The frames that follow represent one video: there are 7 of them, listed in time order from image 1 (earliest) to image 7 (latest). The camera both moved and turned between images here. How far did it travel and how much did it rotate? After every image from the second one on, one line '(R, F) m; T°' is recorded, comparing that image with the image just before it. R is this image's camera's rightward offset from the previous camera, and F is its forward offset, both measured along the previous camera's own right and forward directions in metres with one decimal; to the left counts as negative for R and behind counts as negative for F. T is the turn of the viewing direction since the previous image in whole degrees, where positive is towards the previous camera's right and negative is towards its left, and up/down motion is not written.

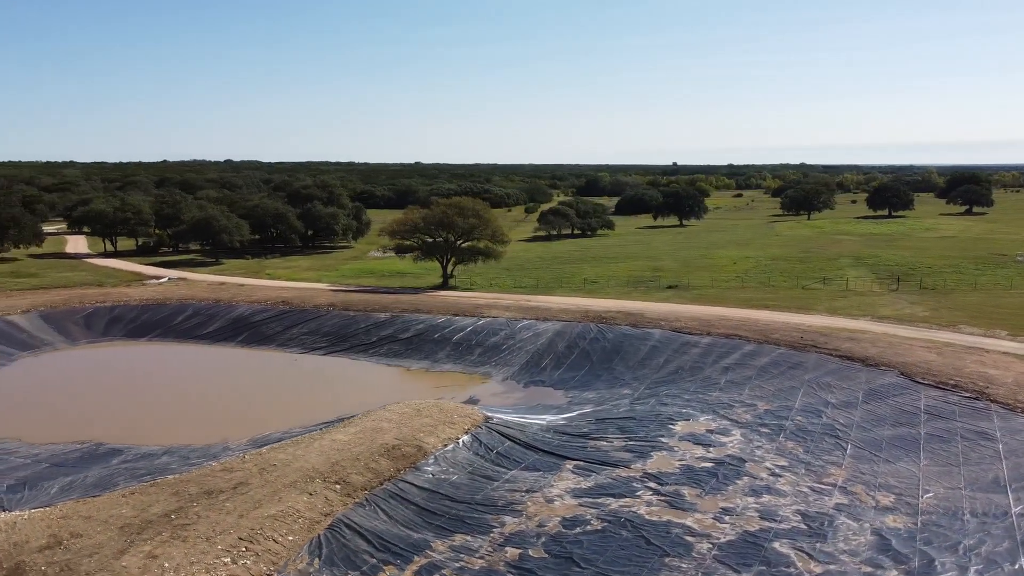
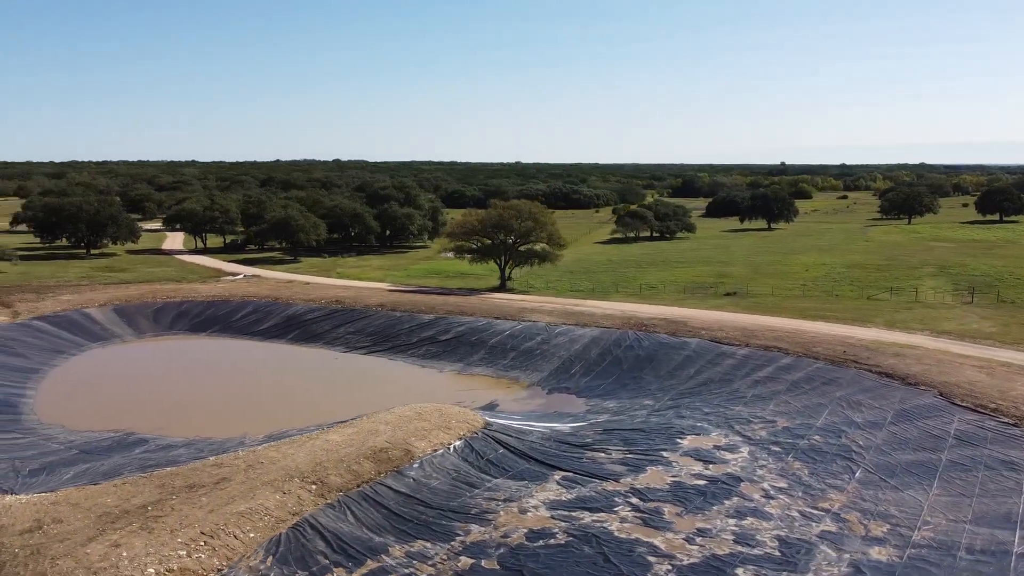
(+2.3, +0.2) m; -7°
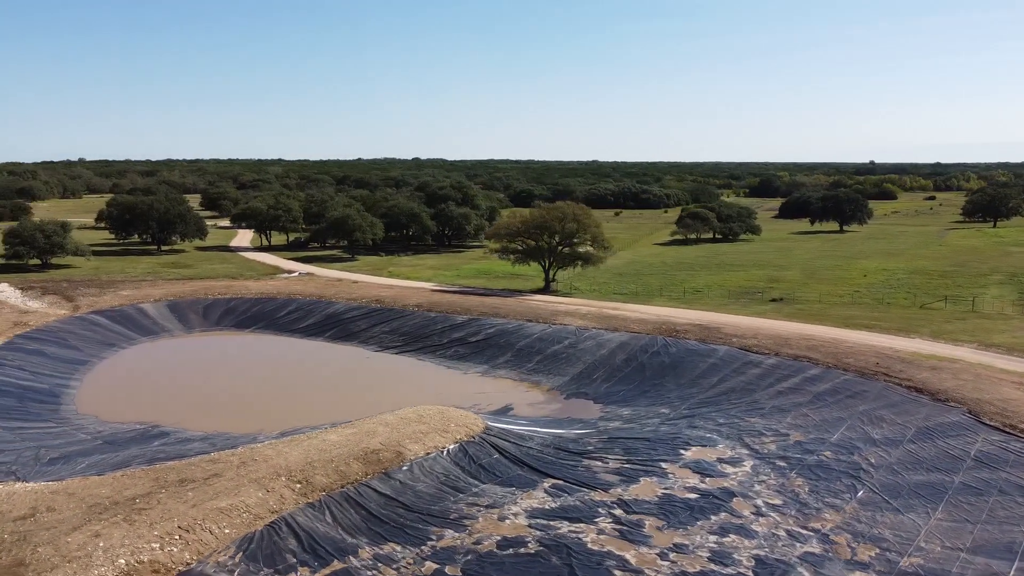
(+1.8, +0.1) m; -6°
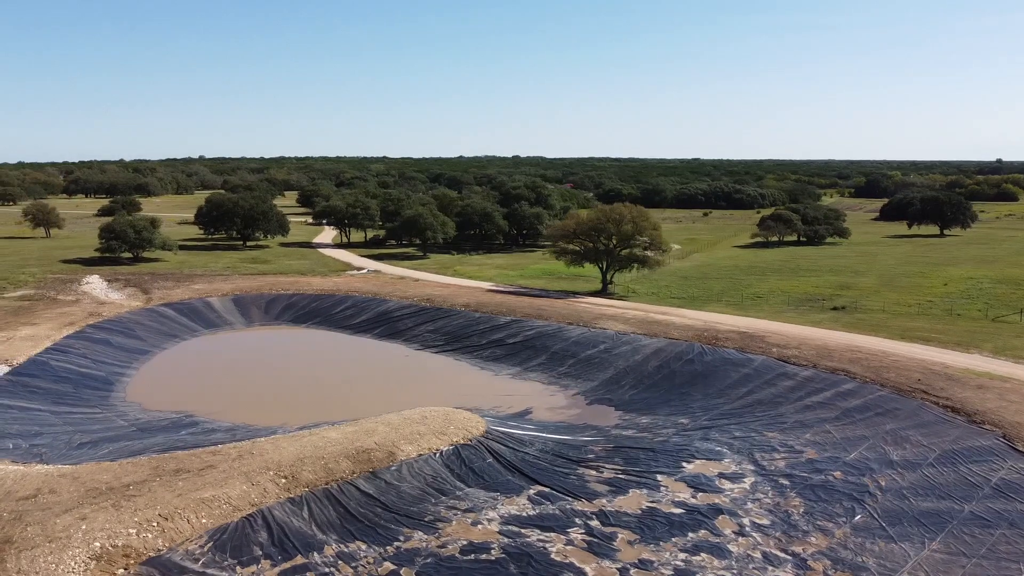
(+2.3, +0.1) m; -7°
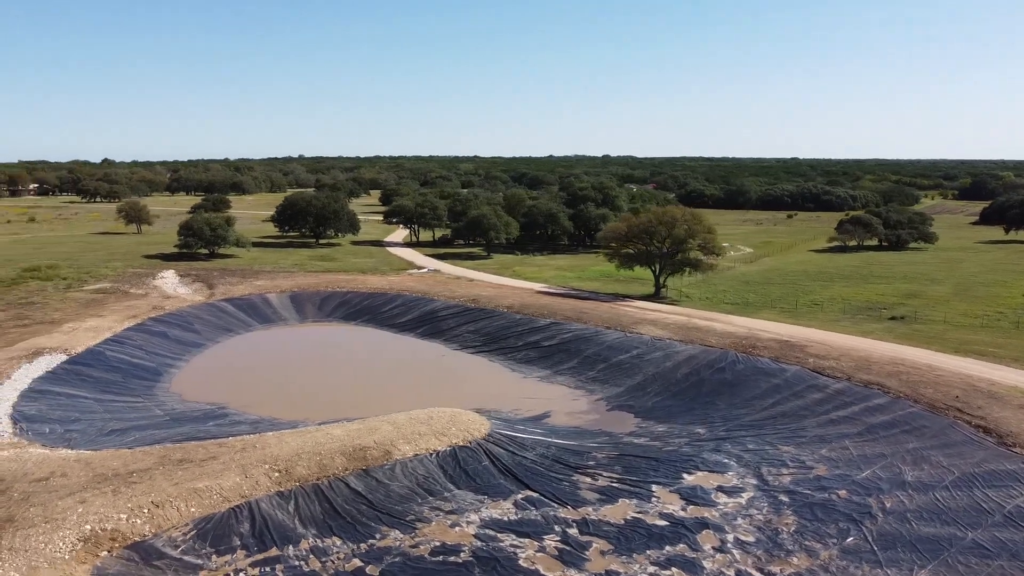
(+2.1, +0.1) m; -6°
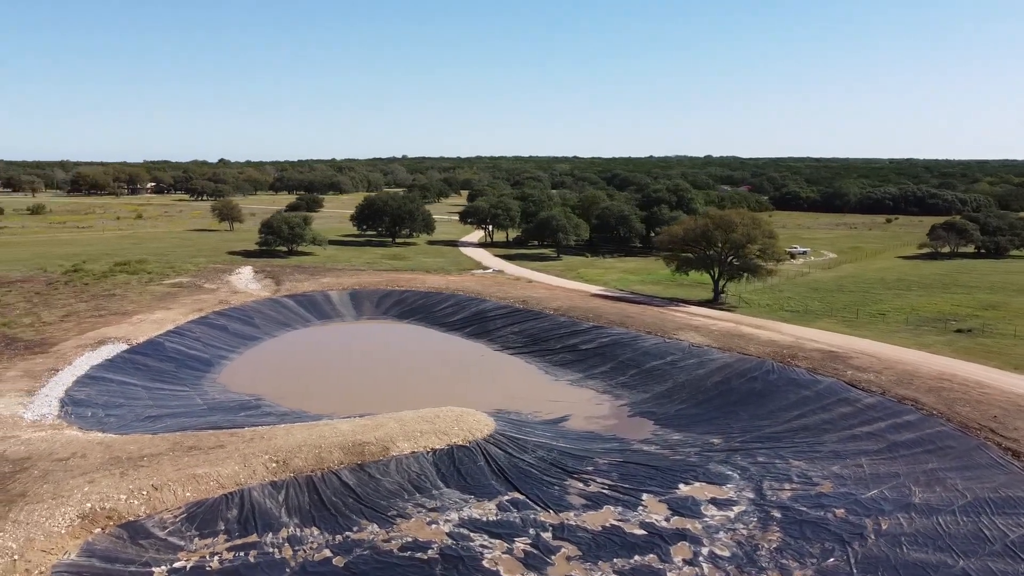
(+2.3, 0.0) m; -7°
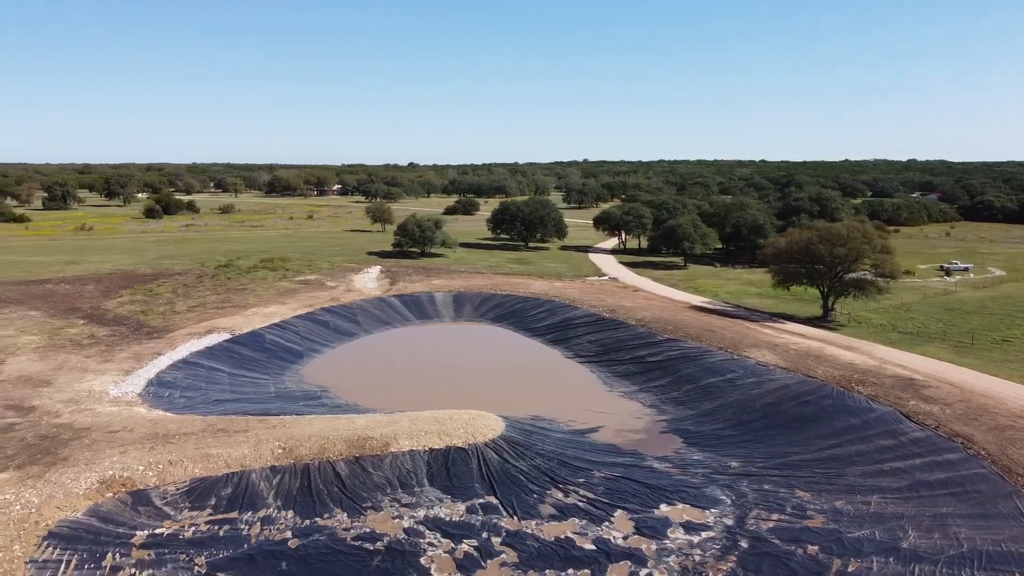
(+4.3, 0.0) m; -13°
